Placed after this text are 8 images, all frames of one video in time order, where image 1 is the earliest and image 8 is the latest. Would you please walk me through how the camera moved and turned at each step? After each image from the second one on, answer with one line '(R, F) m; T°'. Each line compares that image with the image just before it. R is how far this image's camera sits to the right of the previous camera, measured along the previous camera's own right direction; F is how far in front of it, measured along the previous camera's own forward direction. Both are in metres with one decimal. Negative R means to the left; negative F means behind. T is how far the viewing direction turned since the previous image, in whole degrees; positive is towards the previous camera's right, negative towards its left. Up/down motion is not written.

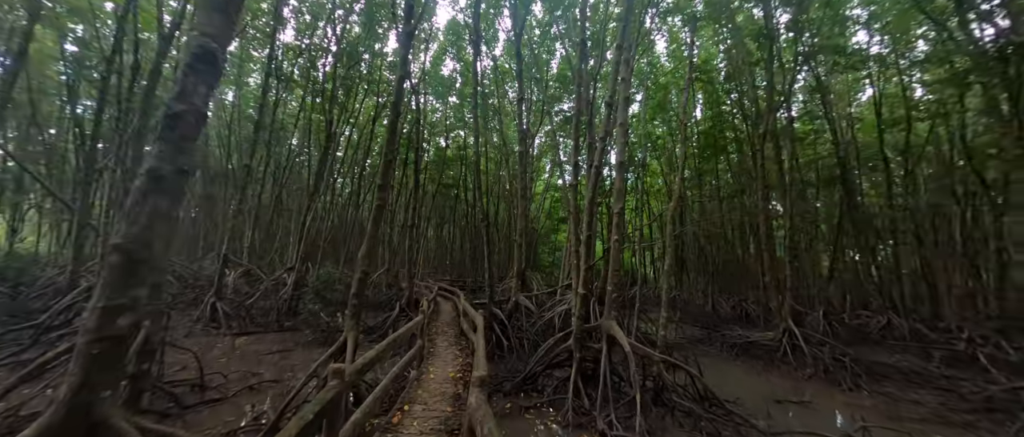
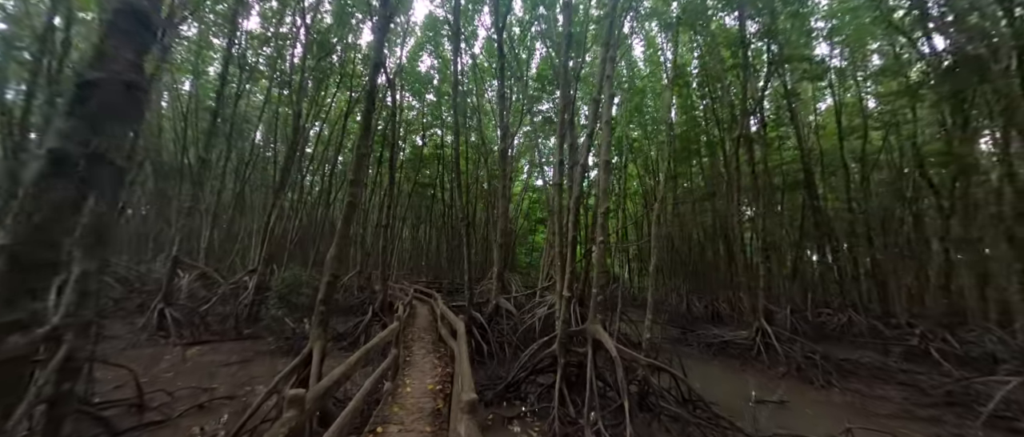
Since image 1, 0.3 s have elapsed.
(-0.1, +0.2) m; +4°
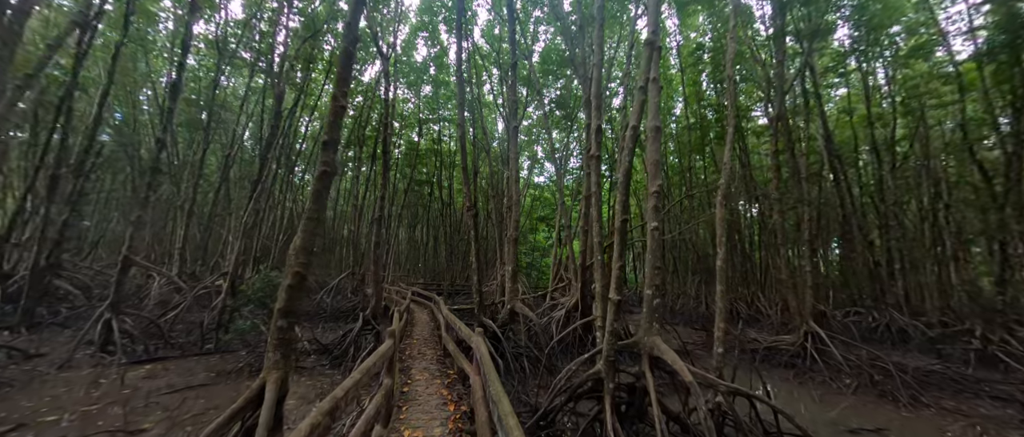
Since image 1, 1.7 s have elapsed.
(-0.3, +1.0) m; +1°
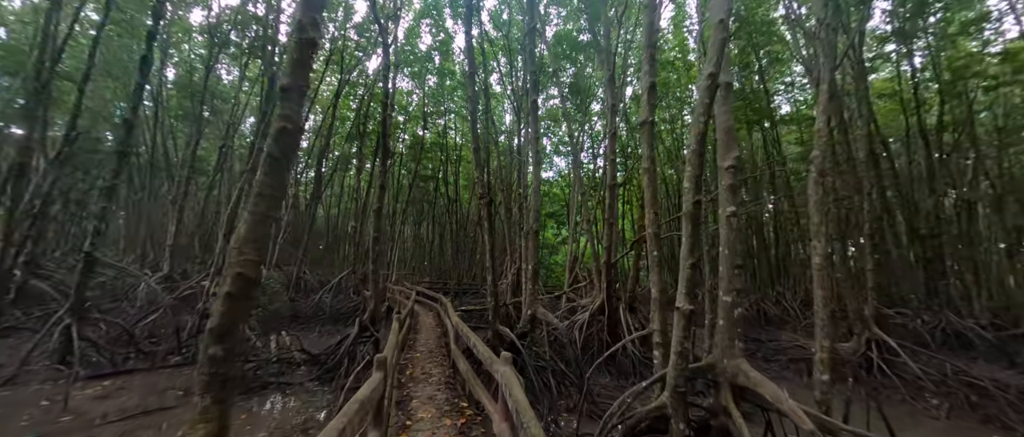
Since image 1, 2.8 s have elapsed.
(-0.2, +0.8) m; -1°
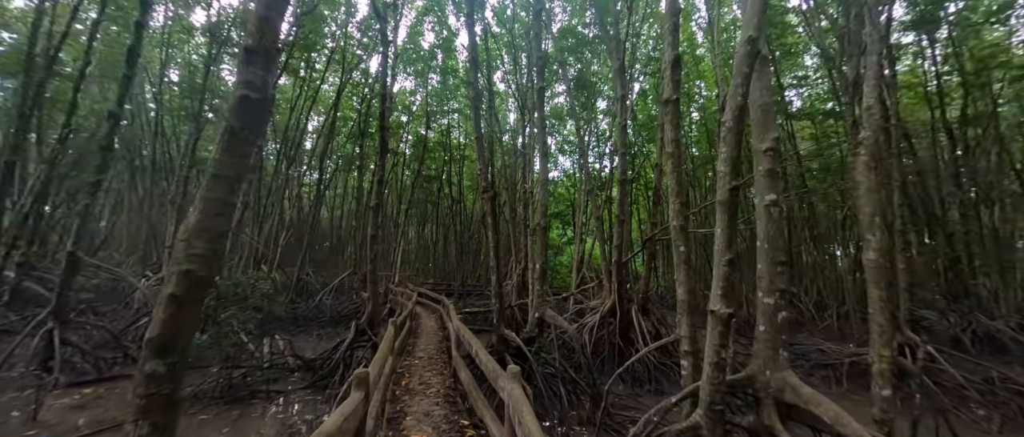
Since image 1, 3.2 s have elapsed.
(0.0, +0.3) m; -1°
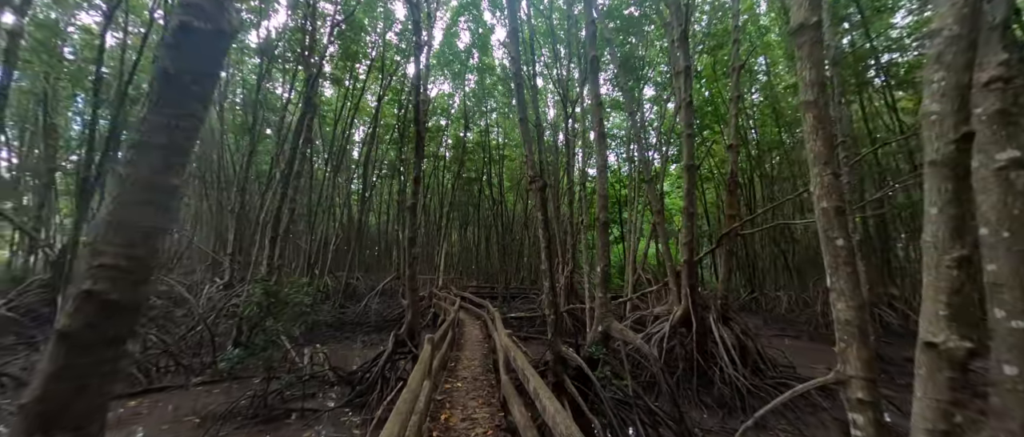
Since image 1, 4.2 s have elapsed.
(-0.1, +0.6) m; -7°
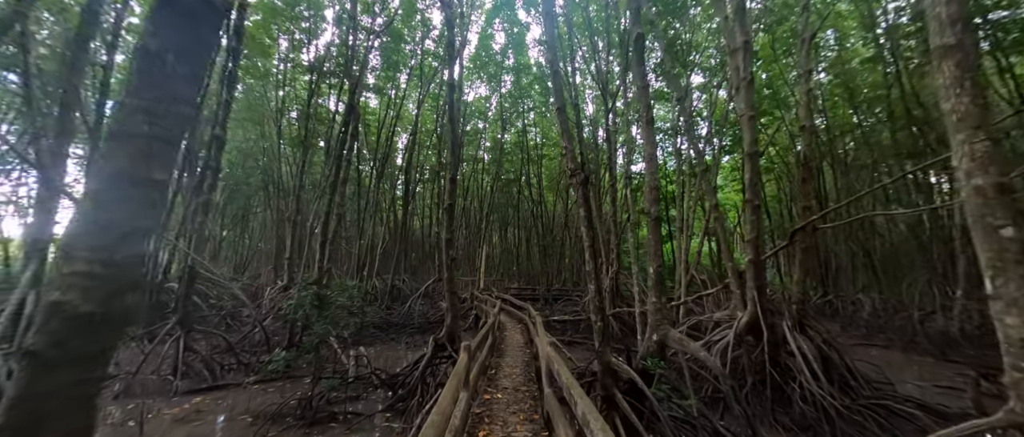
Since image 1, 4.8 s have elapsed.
(0.0, +0.2) m; -7°
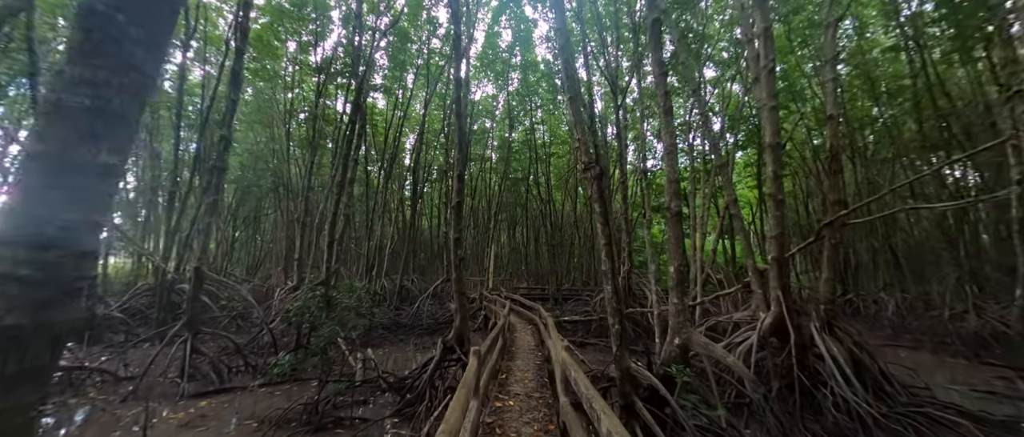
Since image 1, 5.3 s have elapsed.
(0.0, +0.2) m; -1°
